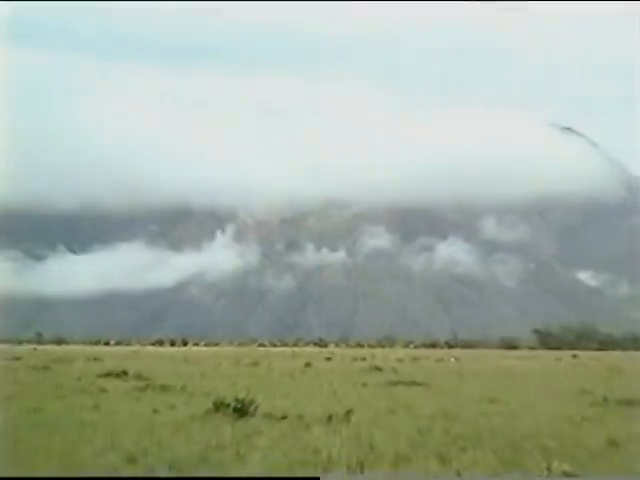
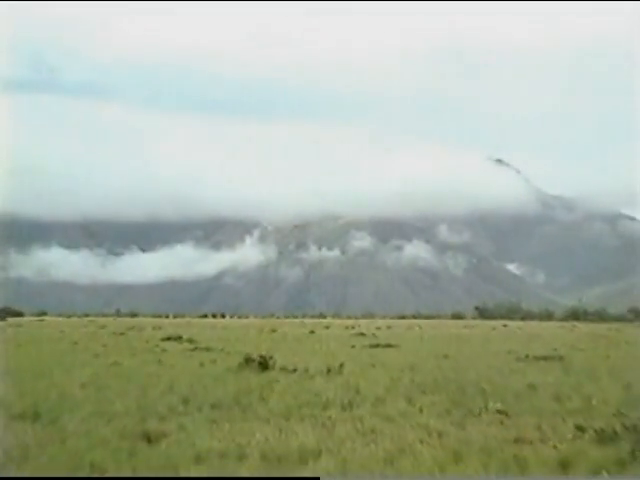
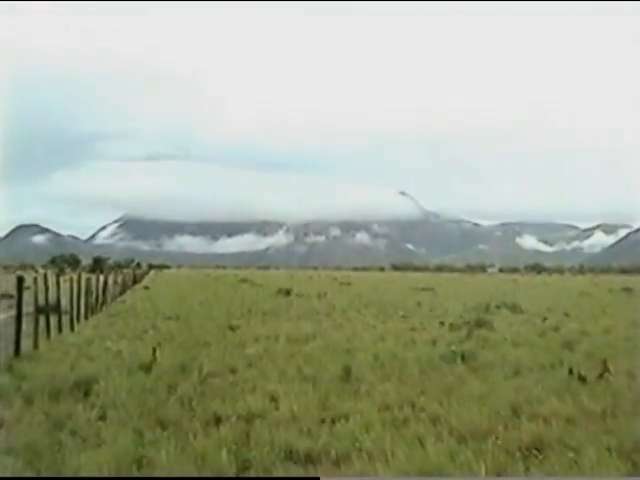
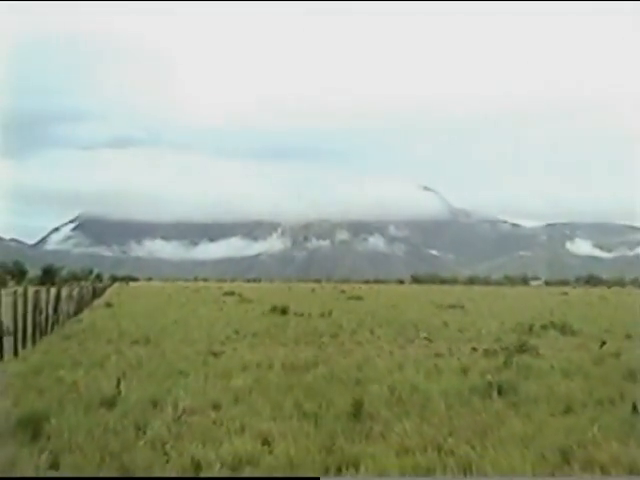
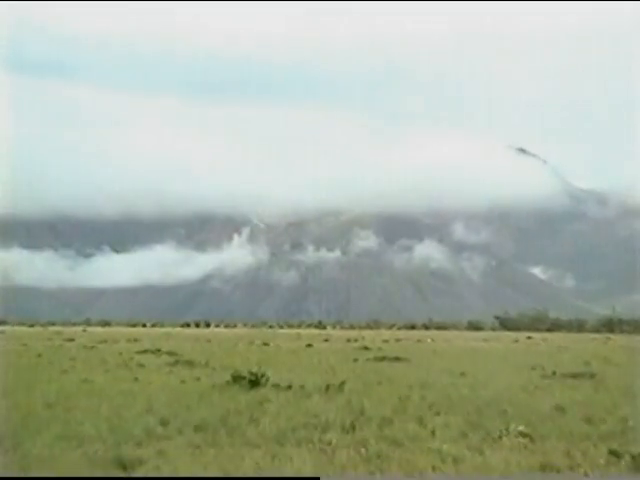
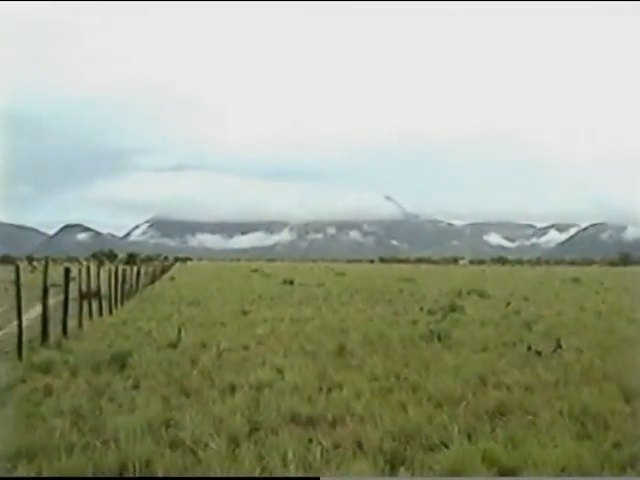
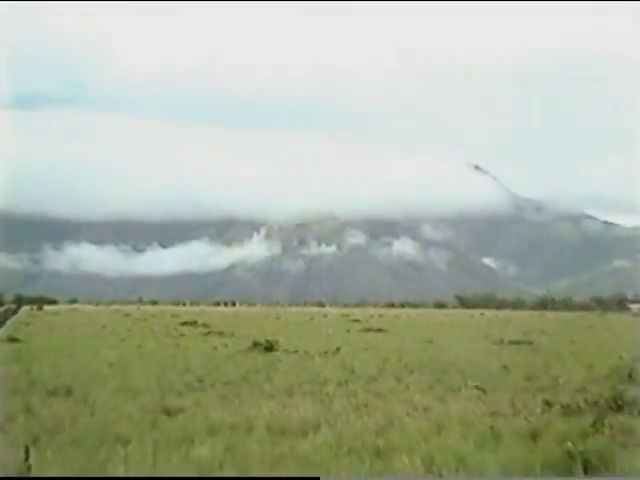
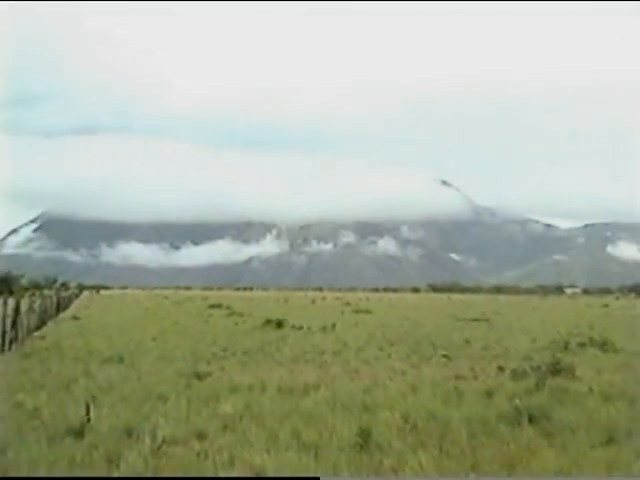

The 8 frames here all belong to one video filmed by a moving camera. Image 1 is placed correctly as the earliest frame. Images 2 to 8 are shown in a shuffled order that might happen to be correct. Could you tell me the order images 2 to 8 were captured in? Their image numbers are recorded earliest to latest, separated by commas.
5, 2, 7, 8, 4, 3, 6
